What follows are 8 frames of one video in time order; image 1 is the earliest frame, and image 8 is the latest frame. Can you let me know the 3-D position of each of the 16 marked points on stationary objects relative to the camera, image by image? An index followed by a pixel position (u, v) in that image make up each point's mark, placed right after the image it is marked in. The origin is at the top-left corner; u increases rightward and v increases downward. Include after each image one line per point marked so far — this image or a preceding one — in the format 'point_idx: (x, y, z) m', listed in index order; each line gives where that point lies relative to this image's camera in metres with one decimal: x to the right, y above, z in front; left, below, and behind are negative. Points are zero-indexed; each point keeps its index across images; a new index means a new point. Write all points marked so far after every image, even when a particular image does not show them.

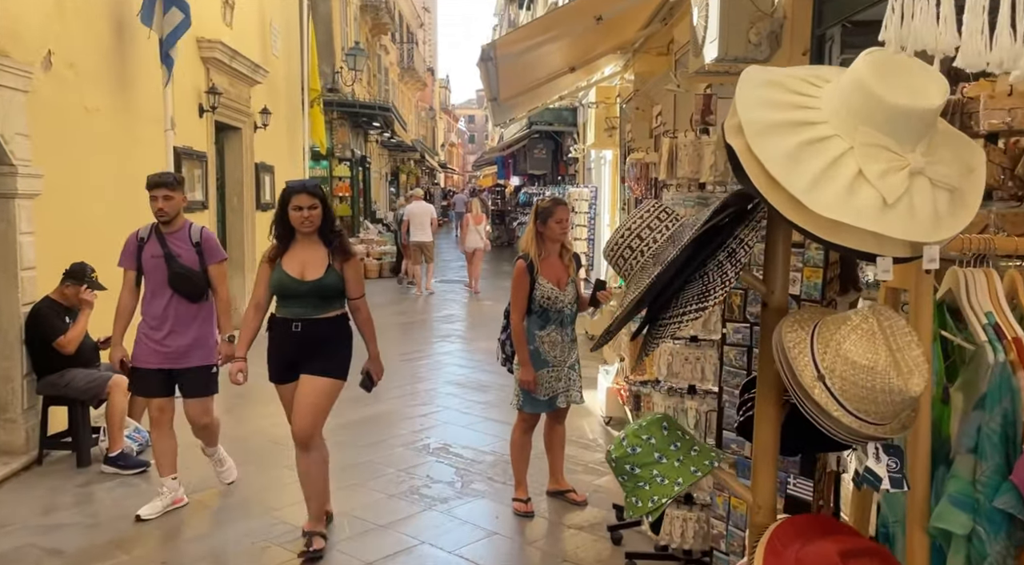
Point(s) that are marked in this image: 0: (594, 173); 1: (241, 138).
0: (+1.6, +1.5, +13.2) m
1: (-2.9, +1.5, +9.5) m
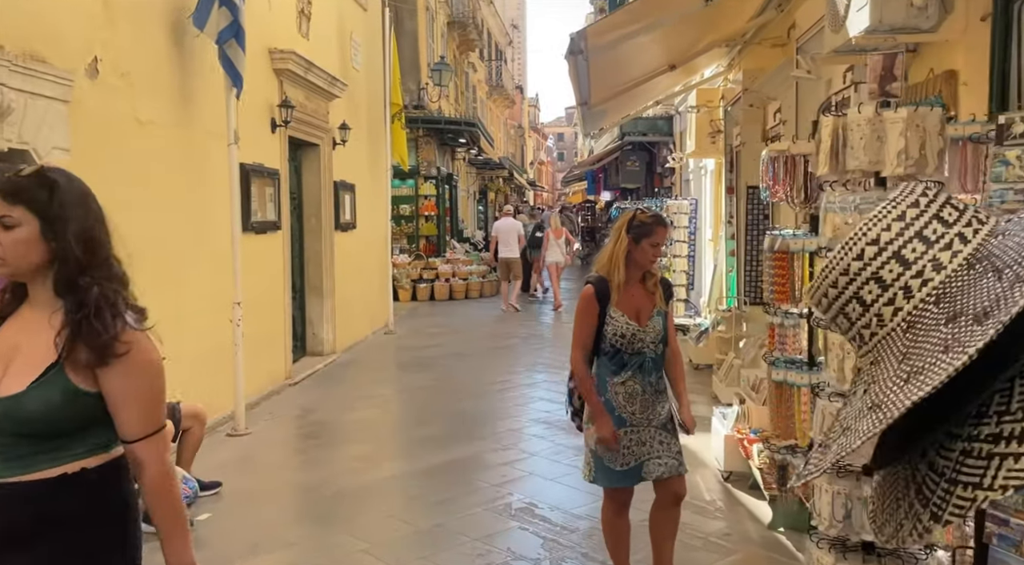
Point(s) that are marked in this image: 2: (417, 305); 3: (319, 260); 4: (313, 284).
0: (+2.9, +1.2, +12.3) m
1: (-2.0, +1.3, +9.0) m
2: (-1.6, -0.4, +14.7) m
3: (-2.0, +0.2, +9.1) m
4: (-2.1, 0.0, +9.1) m
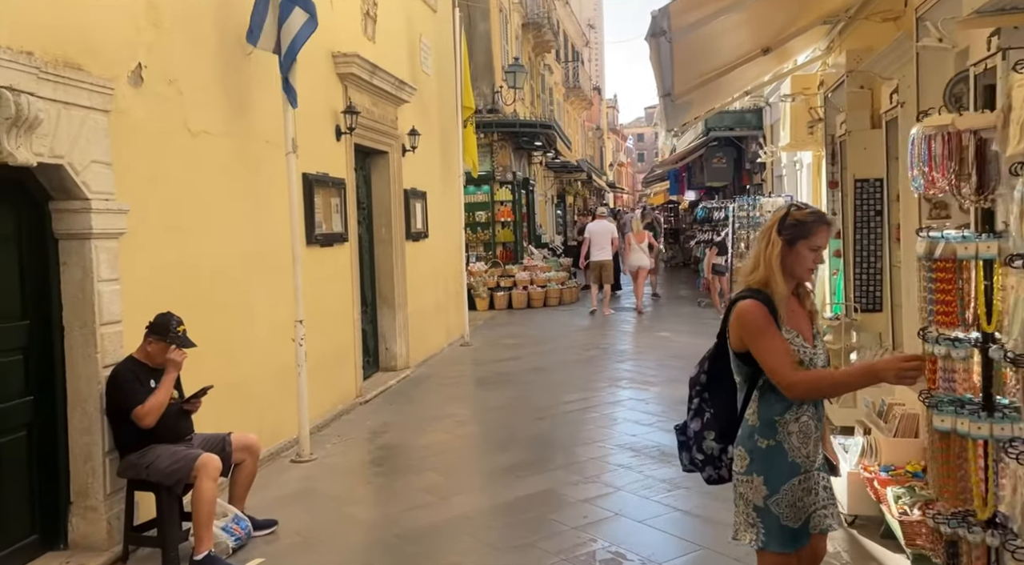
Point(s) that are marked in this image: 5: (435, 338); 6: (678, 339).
0: (+4.0, +1.2, +11.5) m
1: (-1.2, +1.2, +8.7) m
2: (-0.3, -0.5, +14.2) m
3: (-1.2, +0.1, +8.7) m
4: (-1.3, -0.1, +8.8) m
5: (-0.9, -0.6, +10.2) m
6: (+2.1, -0.7, +11.2) m
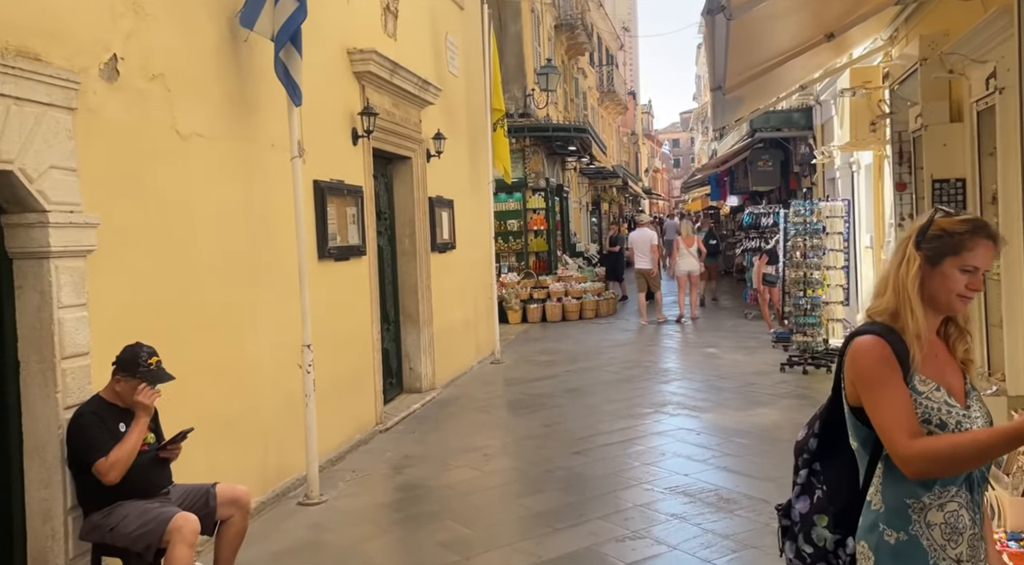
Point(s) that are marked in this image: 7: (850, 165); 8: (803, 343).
0: (+4.4, +1.1, +10.6) m
1: (-0.9, +1.0, +8.1) m
2: (+0.3, -0.7, +13.6) m
3: (-0.9, 0.0, +8.1) m
4: (-1.0, -0.3, +8.2) m
5: (-0.5, -0.8, +9.6) m
6: (+2.5, -0.9, +10.4) m
7: (+4.7, +1.6, +12.3) m
8: (+3.2, -0.7, +9.6) m
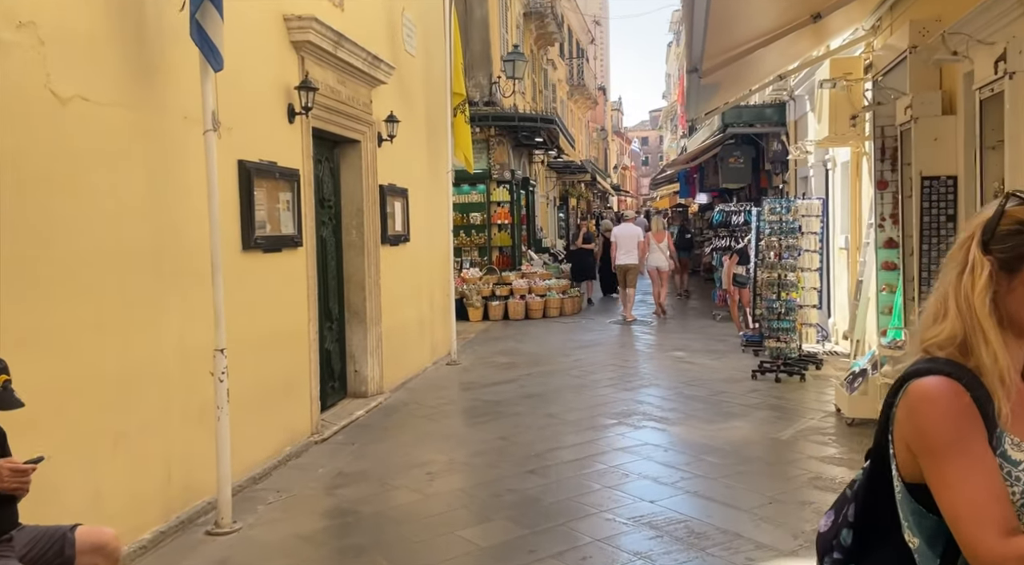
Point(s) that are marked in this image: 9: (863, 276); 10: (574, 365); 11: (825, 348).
0: (+3.9, +1.1, +10.1) m
1: (-1.3, +1.1, +7.4) m
2: (-0.3, -0.6, +12.9) m
3: (-1.3, 0.0, +7.4) m
4: (-1.3, -0.2, +7.5) m
5: (-1.0, -0.7, +8.9) m
6: (+2.1, -0.9, +9.9) m
7: (+4.2, +1.6, +11.8) m
8: (+2.7, -0.7, +9.1) m
9: (+3.6, +0.1, +9.0) m
10: (+0.7, -0.9, +9.4) m
11: (+3.8, -0.8, +10.8) m
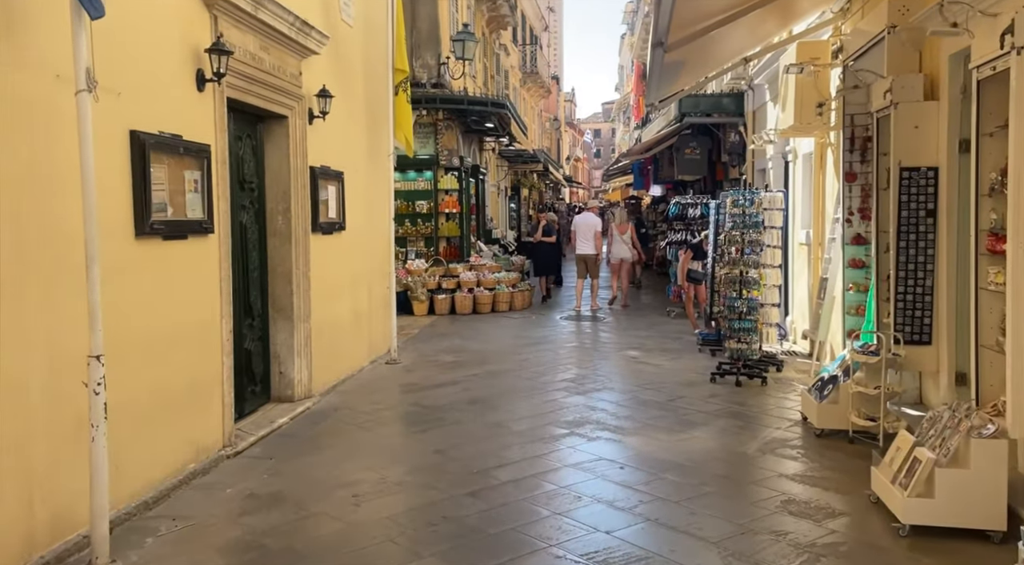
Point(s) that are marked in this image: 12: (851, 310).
0: (+3.3, +1.1, +9.7) m
1: (-1.7, +1.1, +6.6) m
2: (-1.1, -0.5, +12.2) m
3: (-1.7, +0.1, +6.7) m
4: (-1.8, -0.2, +6.7) m
5: (-1.5, -0.7, +8.2) m
6: (+1.5, -0.8, +9.3) m
7: (+3.5, +1.6, +11.3) m
8: (+2.2, -0.7, +8.5) m
9: (+3.0, +0.1, +8.5) m
10: (+0.1, -0.8, +8.8) m
11: (+3.2, -0.8, +10.4) m
12: (+3.0, -0.2, +7.8) m
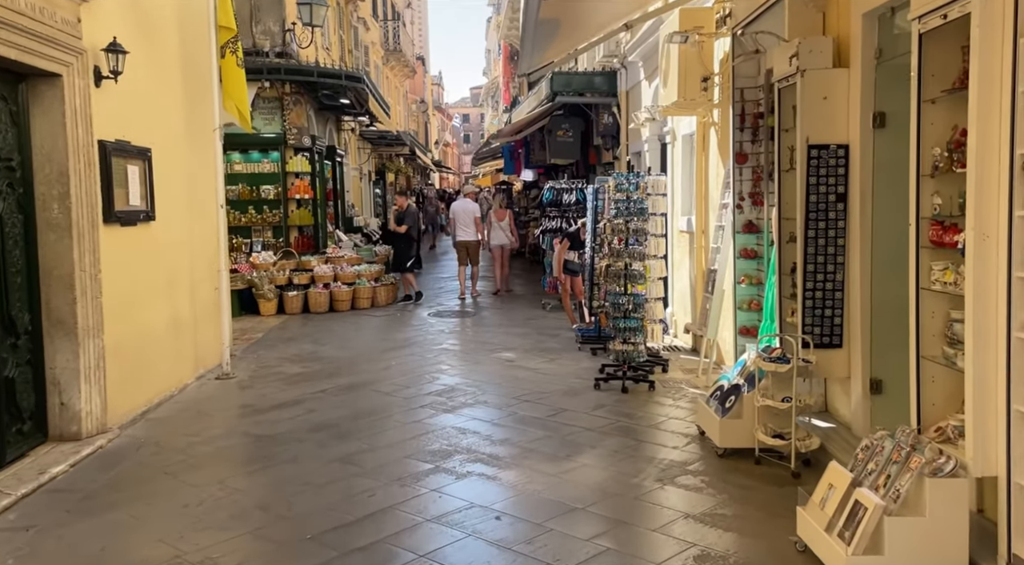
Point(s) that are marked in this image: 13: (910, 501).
0: (+1.9, +1.2, +8.9) m
1: (-2.6, +1.1, +5.2) m
2: (-2.8, -0.5, +10.8) m
3: (-2.6, 0.0, +5.3) m
4: (-2.7, -0.2, +5.3) m
5: (-2.6, -0.7, +6.8) m
6: (+0.1, -0.8, +8.3) m
7: (+1.8, +1.8, +10.6) m
8: (+0.9, -0.6, +7.7) m
9: (+1.8, +0.2, +7.8) m
10: (-1.1, -0.8, +7.6) m
11: (+1.7, -0.7, +9.6) m
12: (+1.8, -0.2, +7.0) m
13: (+1.6, -0.9, +3.4) m
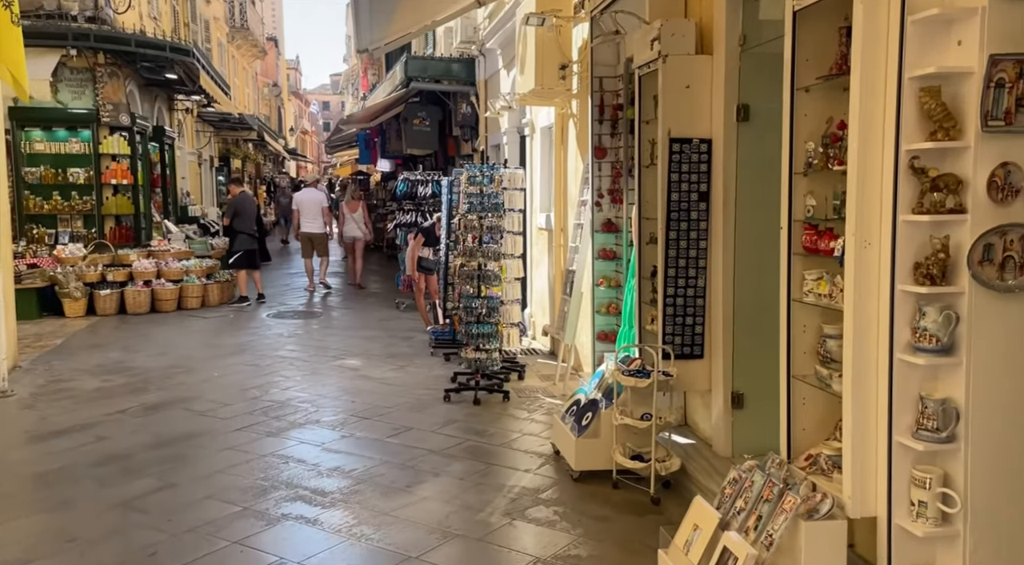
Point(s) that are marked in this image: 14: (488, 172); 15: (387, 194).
0: (+0.4, +1.2, +8.5) m
1: (-3.5, +1.1, +4.1) m
2: (-4.5, -0.5, +9.6) m
3: (-3.5, 0.0, +4.2) m
4: (-3.6, -0.2, +4.2) m
5: (-3.7, -0.7, +5.7) m
6: (-1.2, -0.8, +7.6) m
7: (+0.1, +1.8, +10.1) m
8: (-0.3, -0.6, +7.1) m
9: (+0.5, +0.1, +7.3) m
10: (-2.4, -0.8, +6.7) m
11: (+0.1, -0.7, +9.1) m
12: (+0.7, -0.2, +6.5) m
13: (+0.9, -0.9, +3.0) m
14: (-0.2, +0.9, +7.3) m
15: (-2.8, +1.9, +19.8) m
